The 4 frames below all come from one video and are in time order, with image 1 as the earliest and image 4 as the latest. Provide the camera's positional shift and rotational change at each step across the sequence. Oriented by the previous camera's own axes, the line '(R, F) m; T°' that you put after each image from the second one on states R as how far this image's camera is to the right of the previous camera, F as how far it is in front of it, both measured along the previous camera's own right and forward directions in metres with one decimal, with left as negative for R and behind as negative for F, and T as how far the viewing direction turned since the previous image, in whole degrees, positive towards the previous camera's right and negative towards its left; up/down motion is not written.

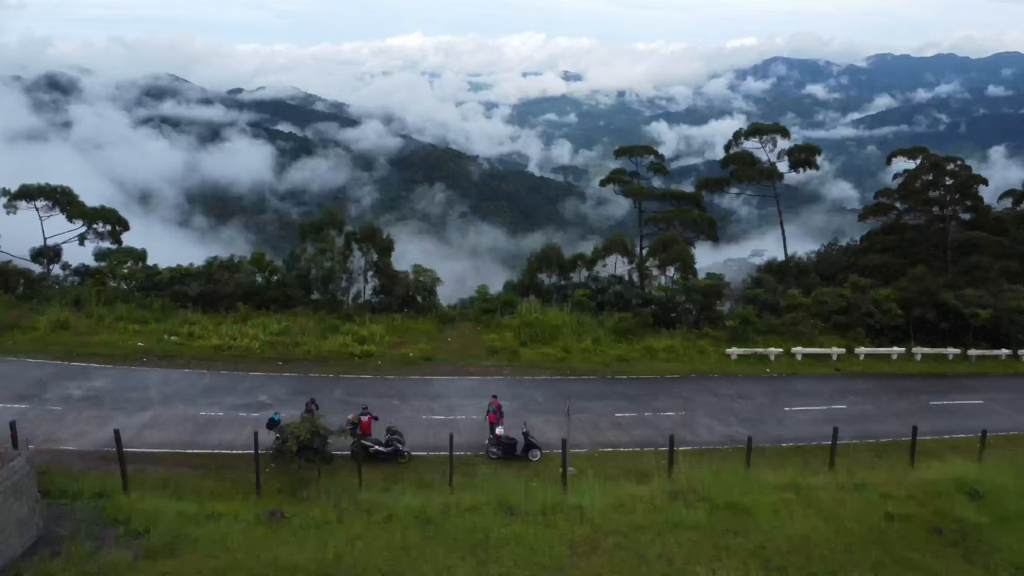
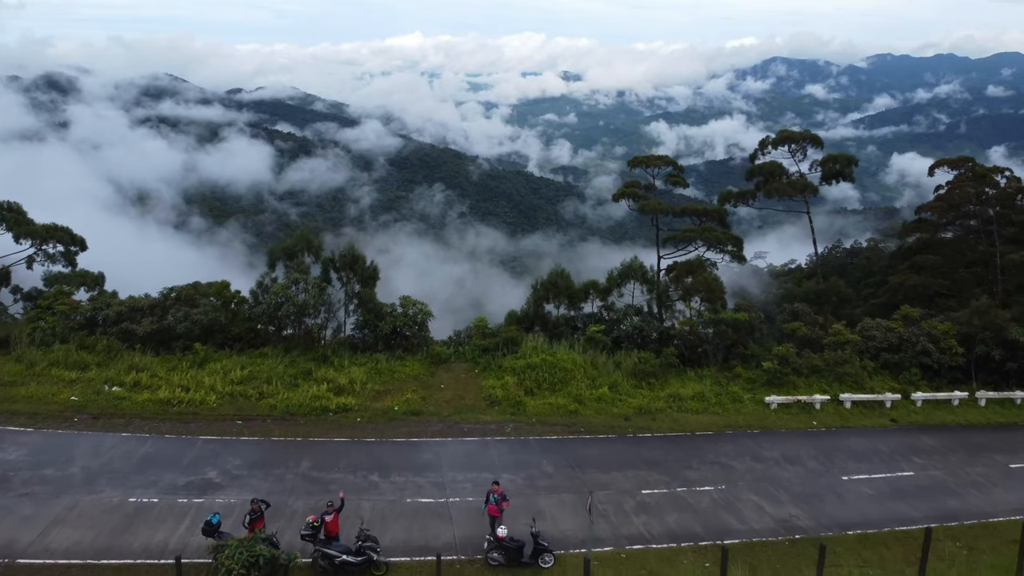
(-0.1, +2.6) m; 0°
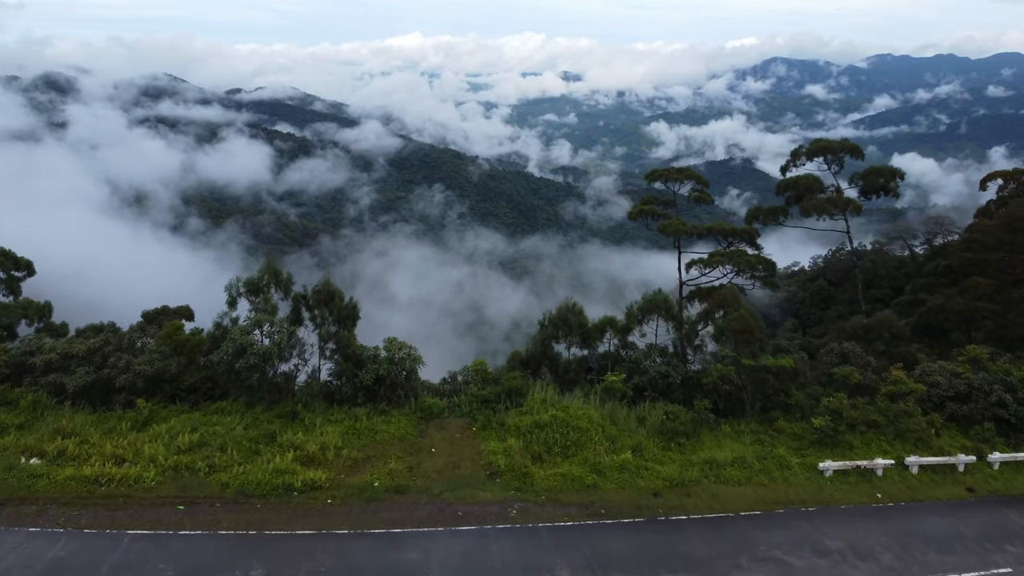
(-0.1, +2.5) m; 0°
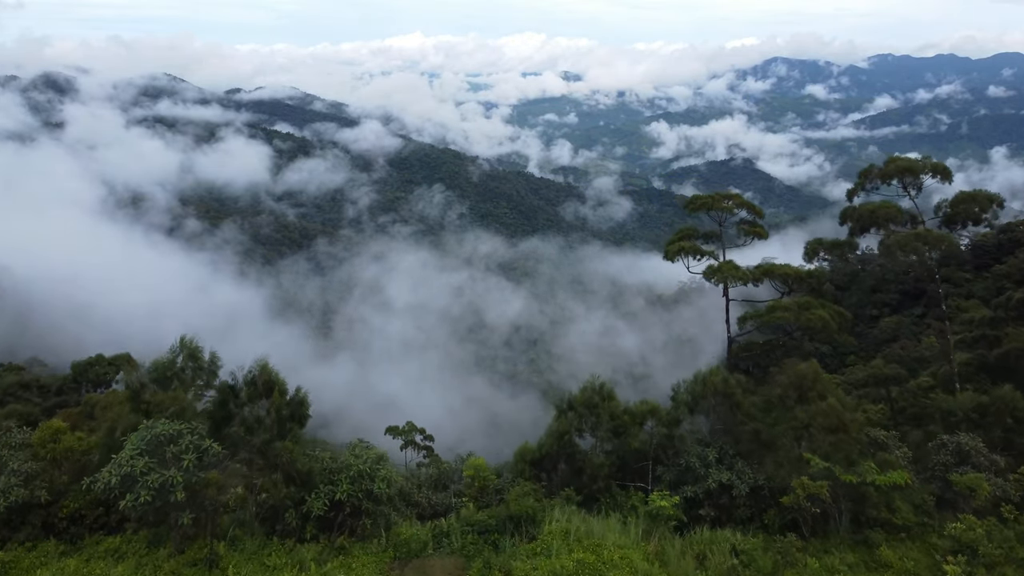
(+2.7, -1.1) m; 0°
